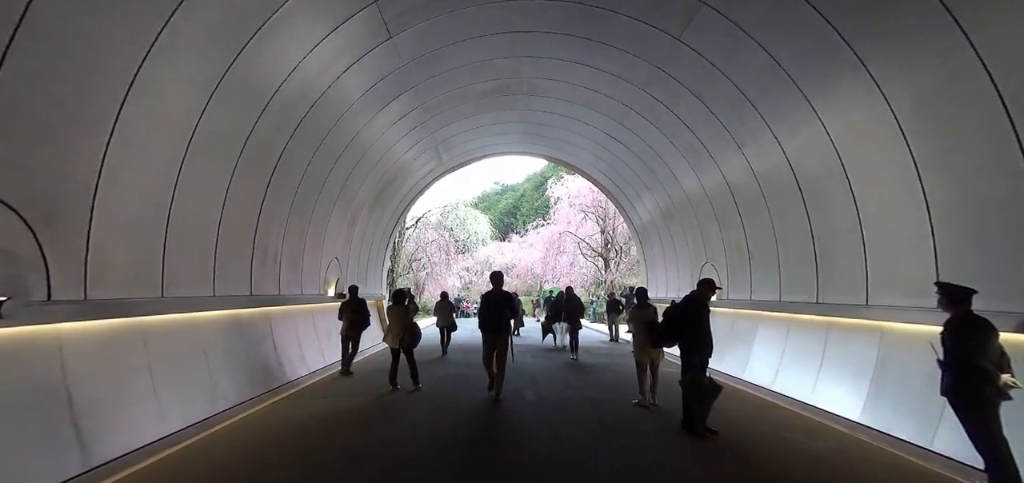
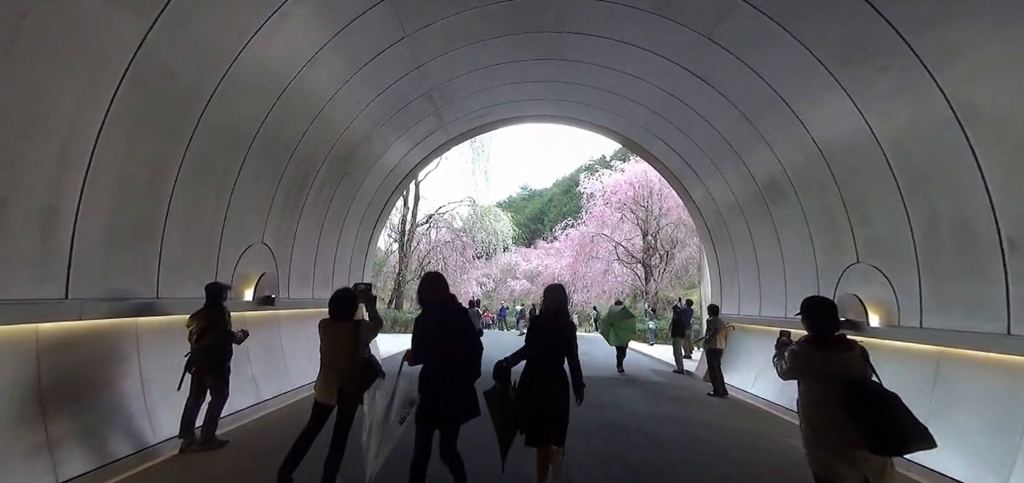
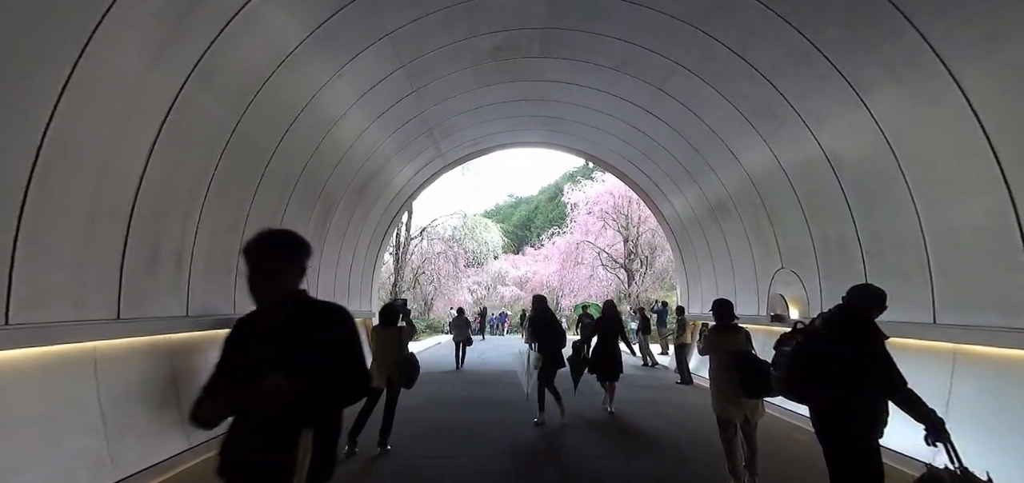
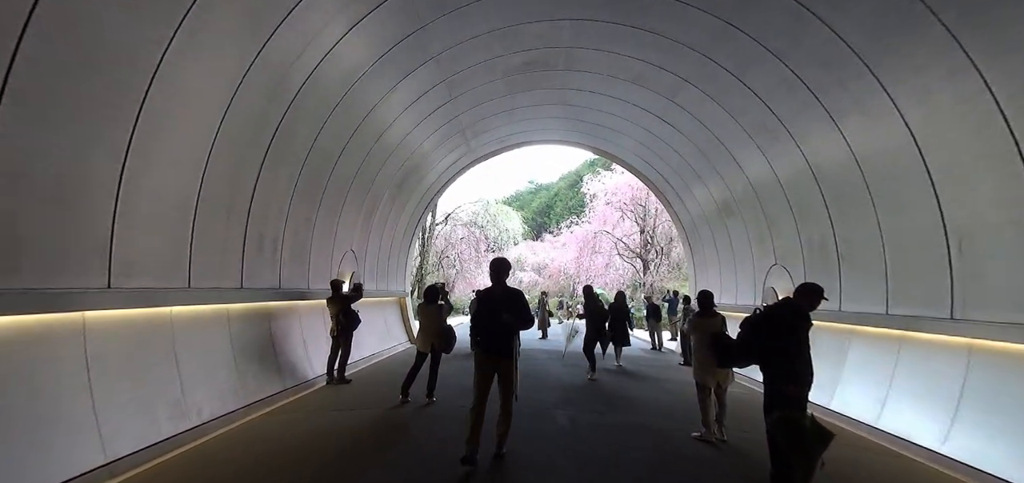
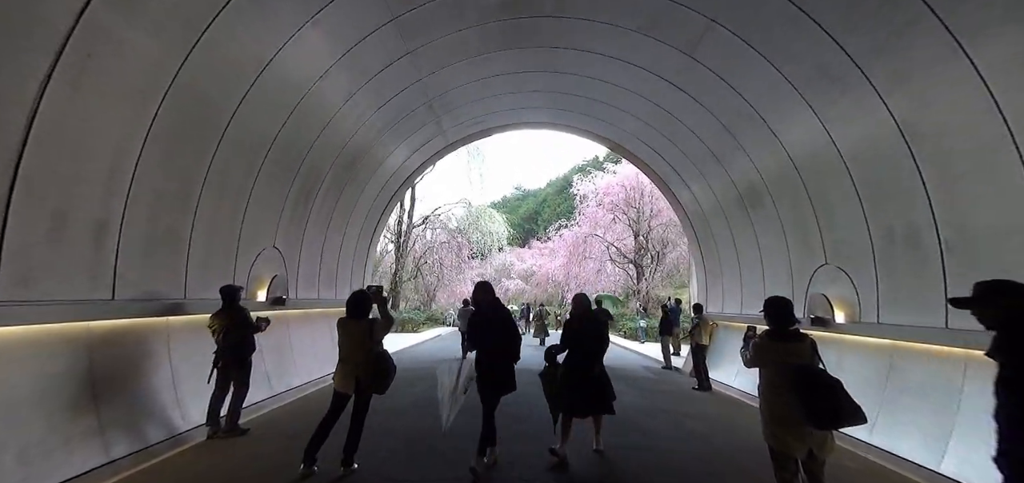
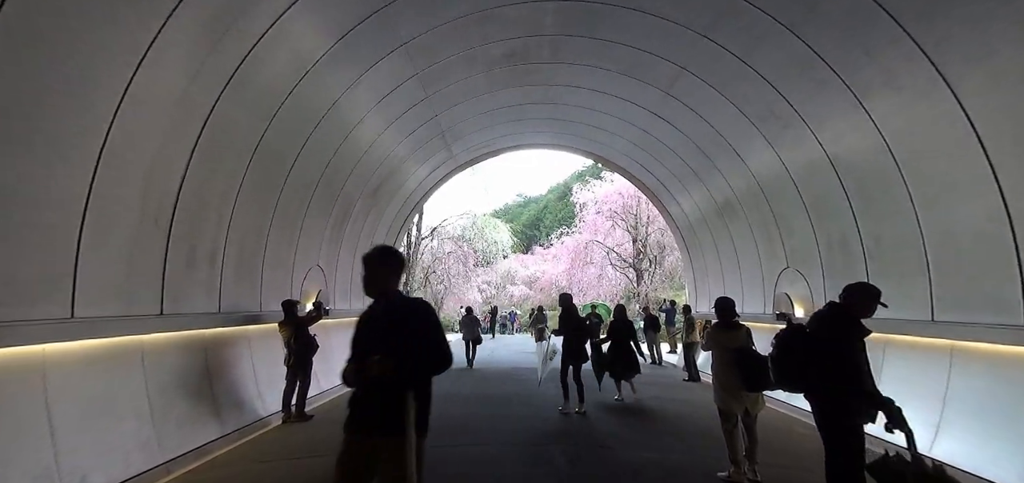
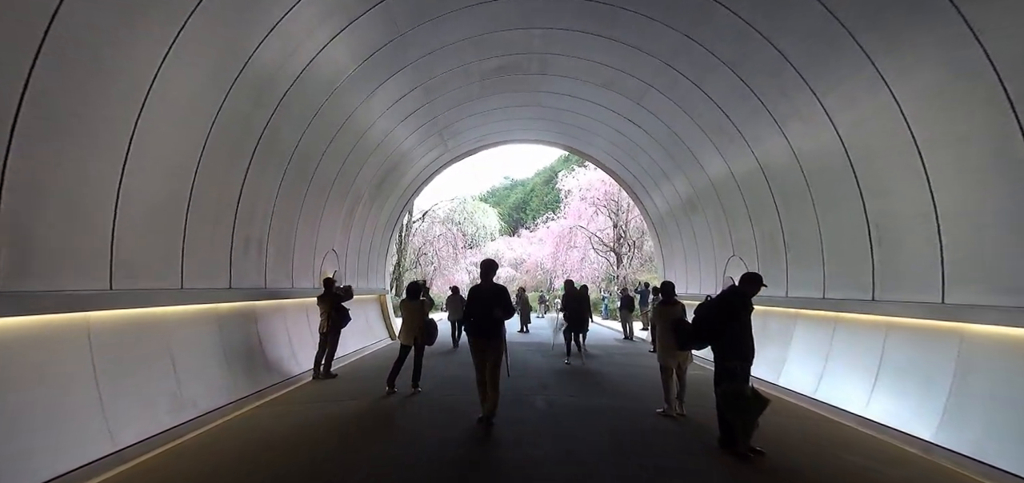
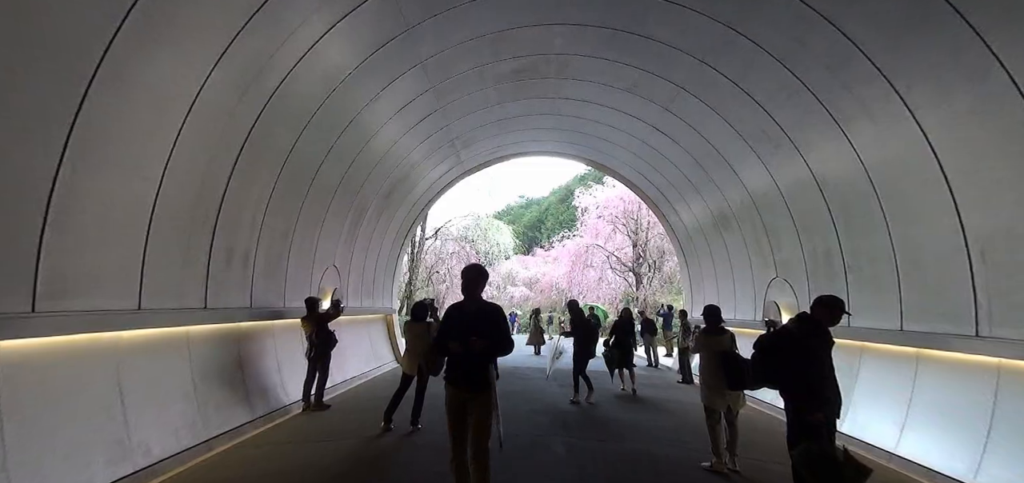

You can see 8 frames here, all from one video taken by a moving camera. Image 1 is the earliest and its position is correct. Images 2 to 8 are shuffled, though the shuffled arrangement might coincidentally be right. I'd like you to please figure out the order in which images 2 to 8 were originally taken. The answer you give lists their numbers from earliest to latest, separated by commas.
7, 4, 8, 6, 3, 5, 2
